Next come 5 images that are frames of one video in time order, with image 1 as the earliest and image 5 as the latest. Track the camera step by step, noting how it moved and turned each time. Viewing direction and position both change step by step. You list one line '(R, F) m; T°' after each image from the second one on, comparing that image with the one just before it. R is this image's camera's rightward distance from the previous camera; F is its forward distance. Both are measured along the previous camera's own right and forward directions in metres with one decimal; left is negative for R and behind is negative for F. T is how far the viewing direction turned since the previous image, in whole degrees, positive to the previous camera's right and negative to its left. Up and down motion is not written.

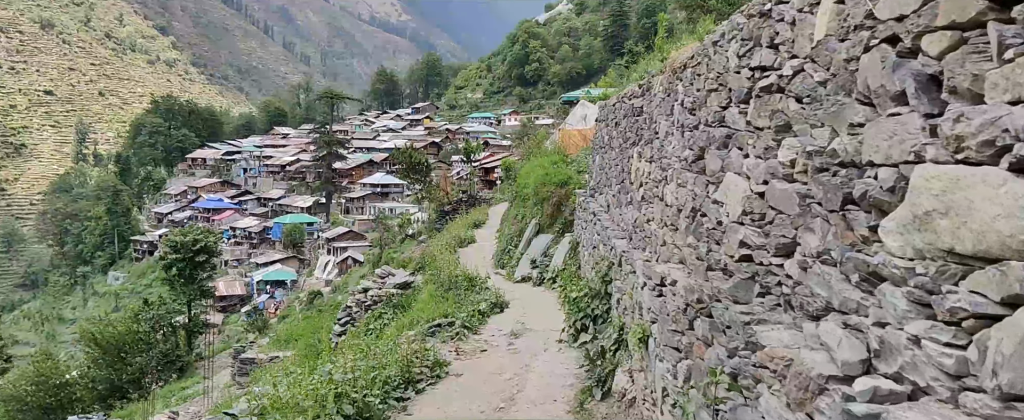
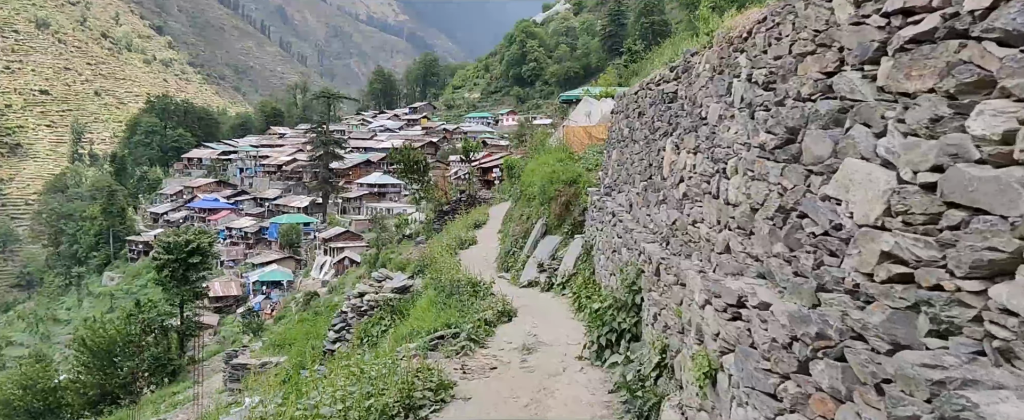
(-0.1, +0.9) m; 0°
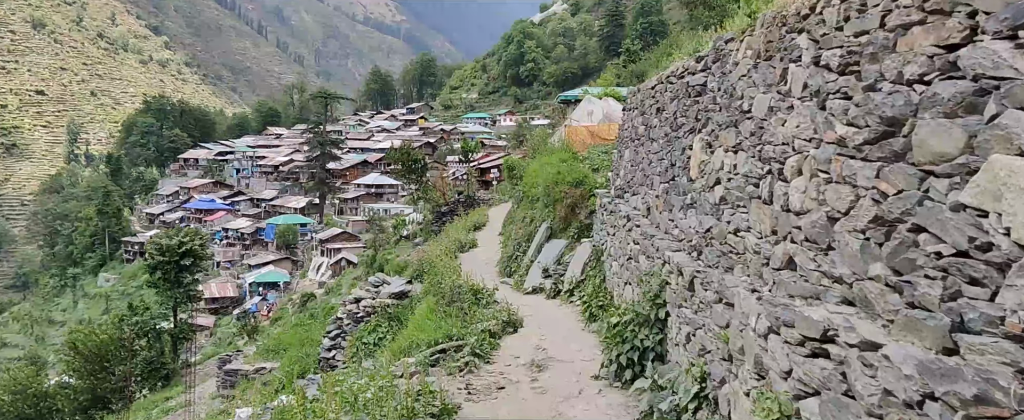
(-0.1, +0.6) m; 0°
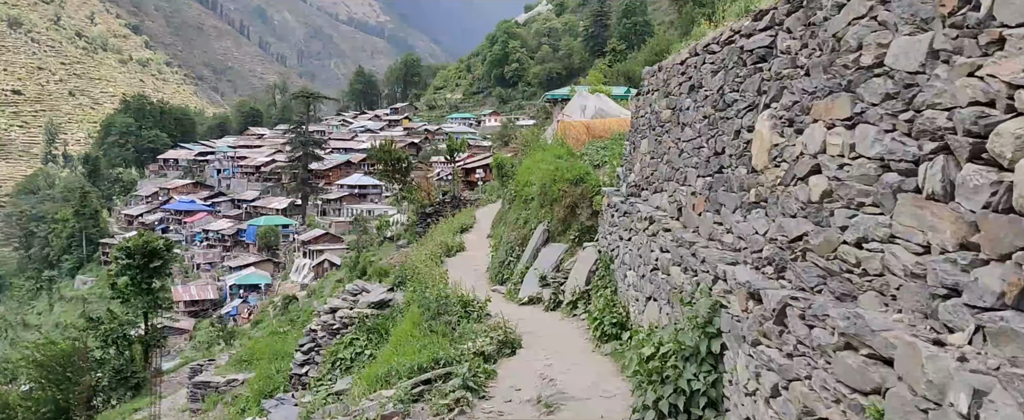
(-0.1, +1.3) m; +1°
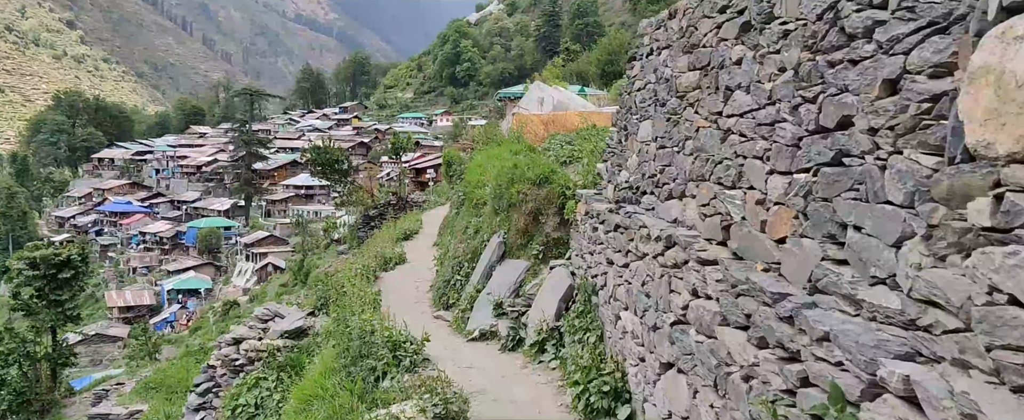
(+0.1, +2.4) m; +3°
